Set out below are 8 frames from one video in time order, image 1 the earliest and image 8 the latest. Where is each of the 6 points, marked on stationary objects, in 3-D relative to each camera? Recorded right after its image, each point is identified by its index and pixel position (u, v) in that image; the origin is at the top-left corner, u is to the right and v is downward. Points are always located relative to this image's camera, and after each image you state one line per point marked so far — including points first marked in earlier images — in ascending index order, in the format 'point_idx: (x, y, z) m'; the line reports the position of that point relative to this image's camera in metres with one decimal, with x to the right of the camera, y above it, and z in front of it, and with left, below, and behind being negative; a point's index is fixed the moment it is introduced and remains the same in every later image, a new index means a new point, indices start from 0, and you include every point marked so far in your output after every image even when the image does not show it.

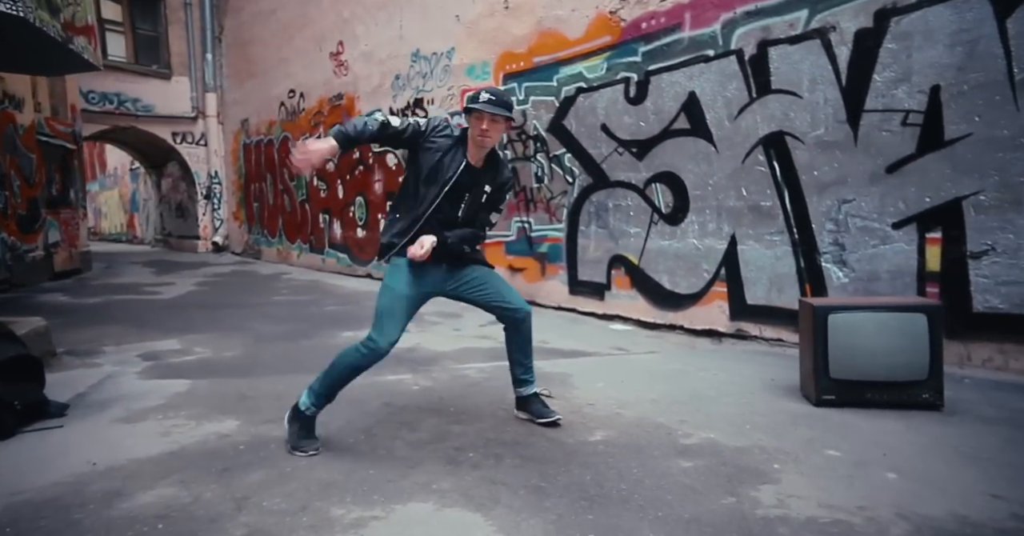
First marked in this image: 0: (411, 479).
0: (-0.4, -0.9, +2.7) m
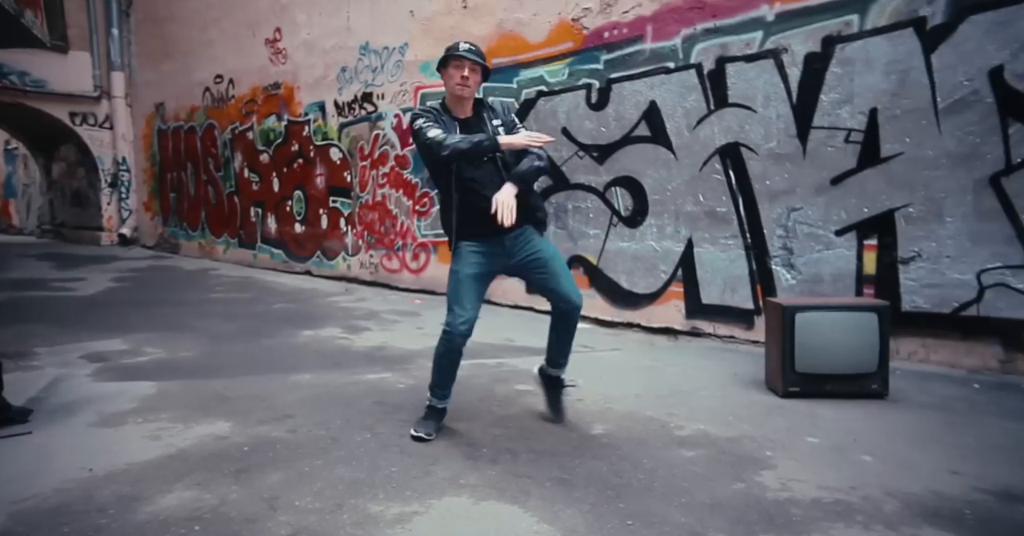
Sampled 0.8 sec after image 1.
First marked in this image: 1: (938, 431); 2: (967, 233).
0: (-0.3, -0.9, +2.8) m
1: (+2.1, -0.9, +3.3) m
2: (+2.9, +0.2, +4.2) m
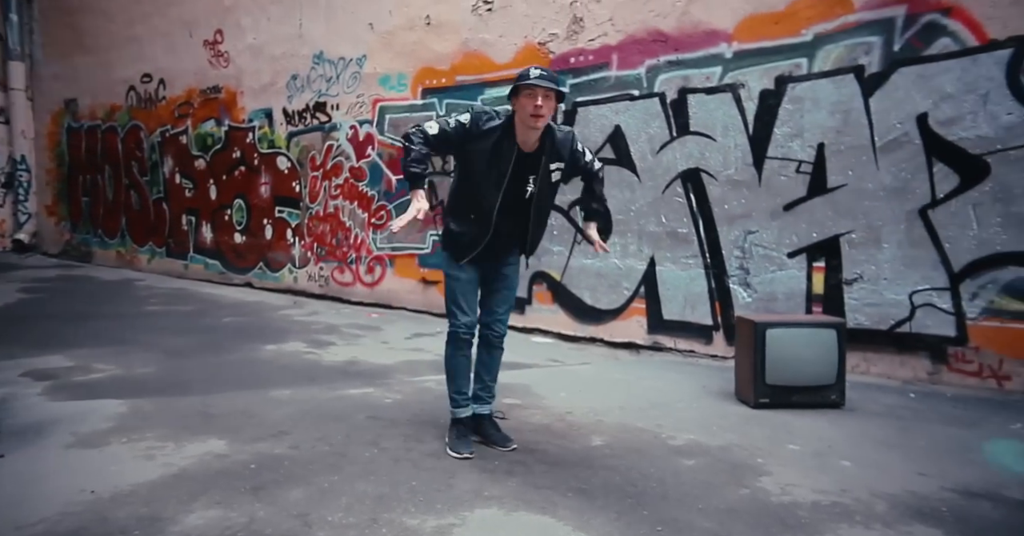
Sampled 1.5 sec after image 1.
0: (-0.2, -1.0, +2.9) m
1: (+2.1, -1.0, +3.7) m
2: (+2.8, +0.1, +4.7) m
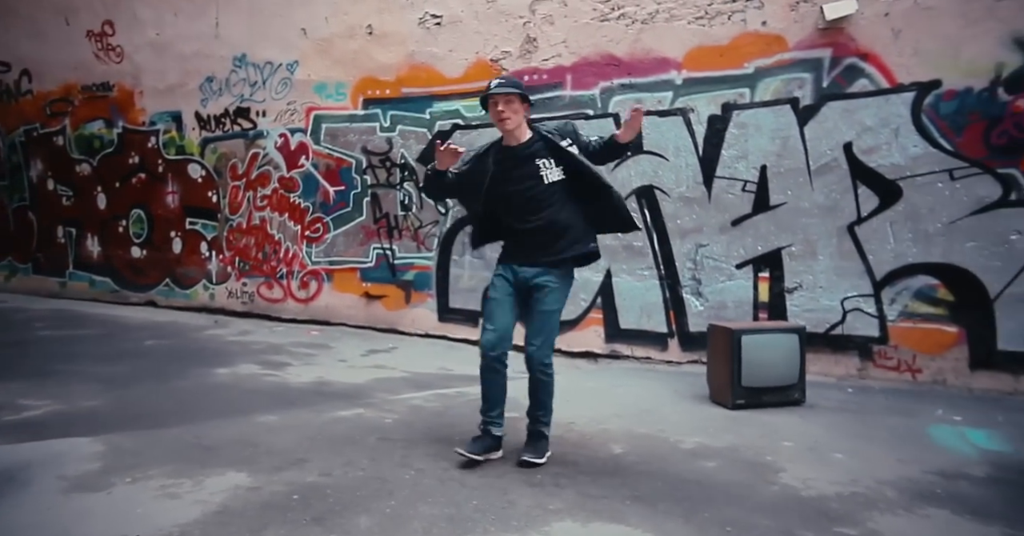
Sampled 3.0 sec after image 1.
0: (0.0, -1.0, +2.9) m
1: (+2.2, -1.0, +4.2) m
2: (+2.6, 0.0, +5.3) m
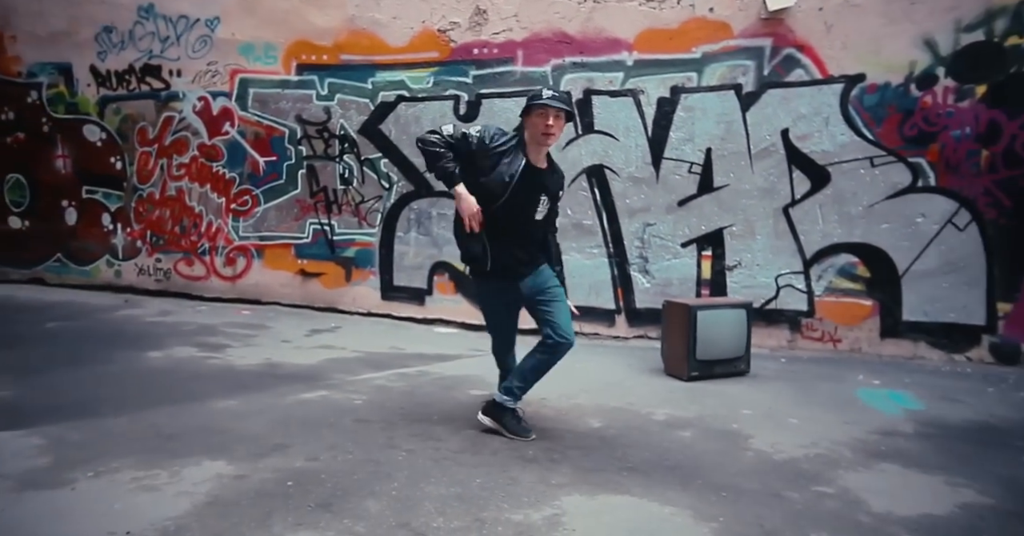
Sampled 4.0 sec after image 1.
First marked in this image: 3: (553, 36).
0: (+0.1, -0.9, +2.9) m
1: (+2.0, -0.9, +4.5) m
2: (+2.2, +0.2, +5.7) m
3: (+0.4, +2.1, +5.9) m
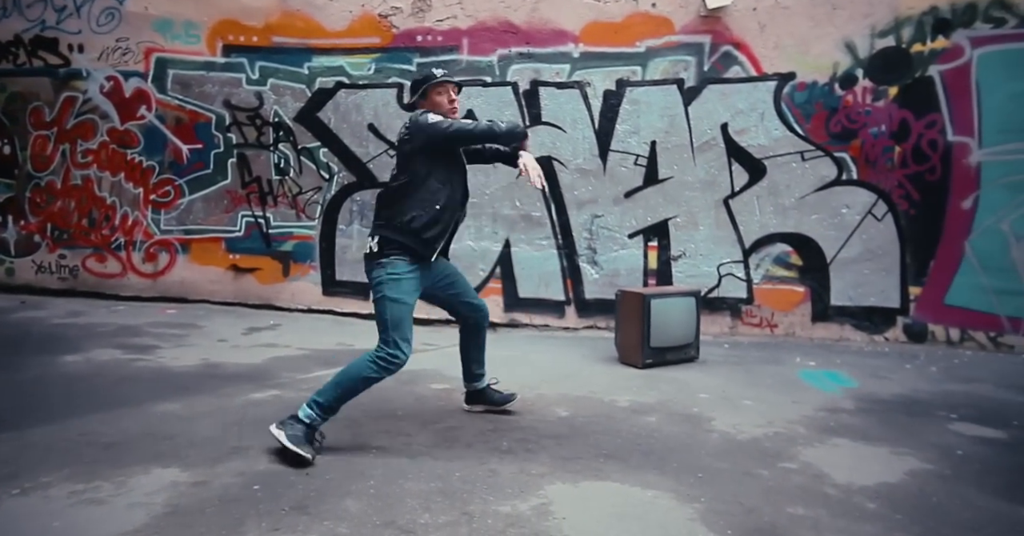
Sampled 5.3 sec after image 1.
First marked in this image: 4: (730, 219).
0: (0.0, -0.9, +2.8) m
1: (+1.7, -0.8, +4.7) m
2: (+1.8, +0.3, +5.8) m
3: (-0.1, +2.1, +5.8) m
4: (+1.9, +0.4, +5.8) m
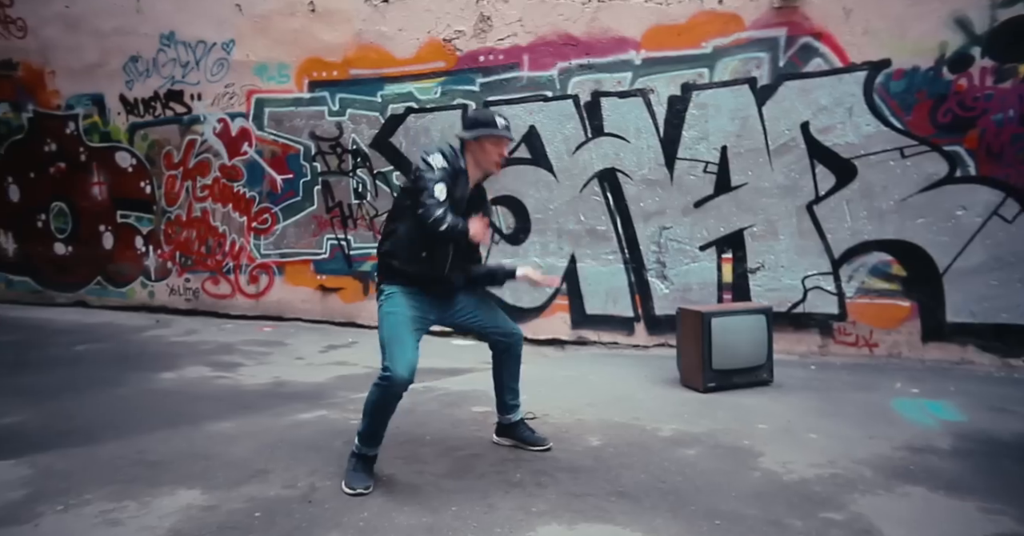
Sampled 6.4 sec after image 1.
0: (0.0, -1.0, +2.8) m
1: (+2.0, -0.9, +4.2) m
2: (+2.3, +0.2, +5.4) m
3: (+0.4, +2.0, +5.7) m
4: (+2.5, +0.3, +5.3) m
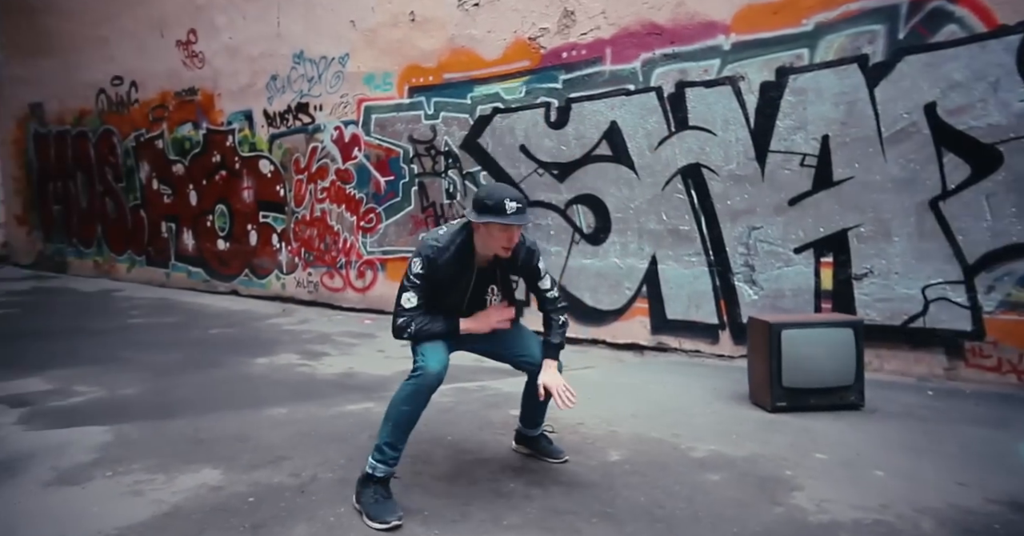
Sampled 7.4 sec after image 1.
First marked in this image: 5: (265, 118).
0: (-0.1, -1.0, +2.7) m
1: (+2.2, -1.0, +3.6) m
2: (+2.8, +0.1, +4.6) m
3: (+1.1, +2.0, +5.4) m
4: (+2.9, +0.3, +4.5) m
5: (-3.2, +1.9, +8.4) m
